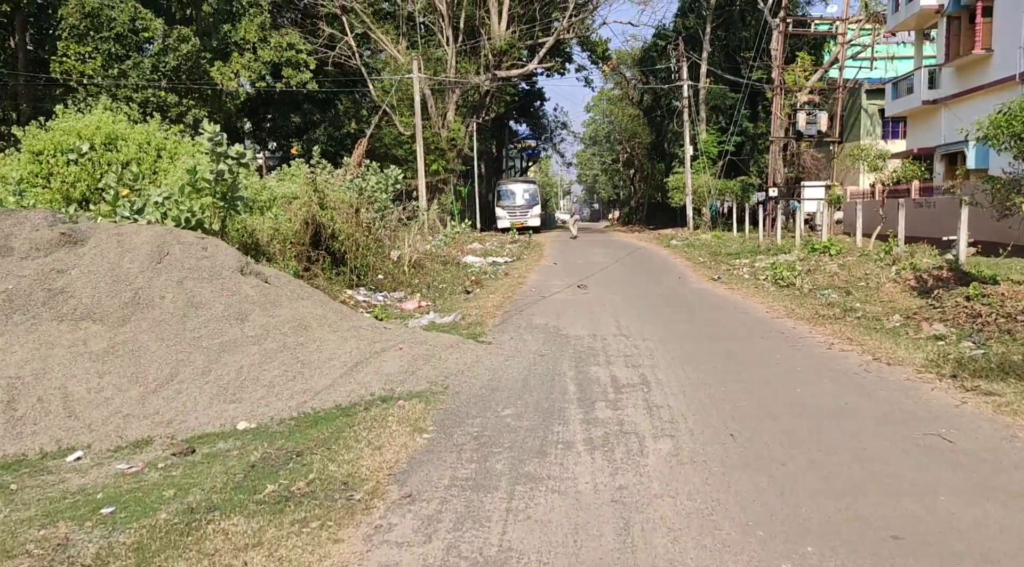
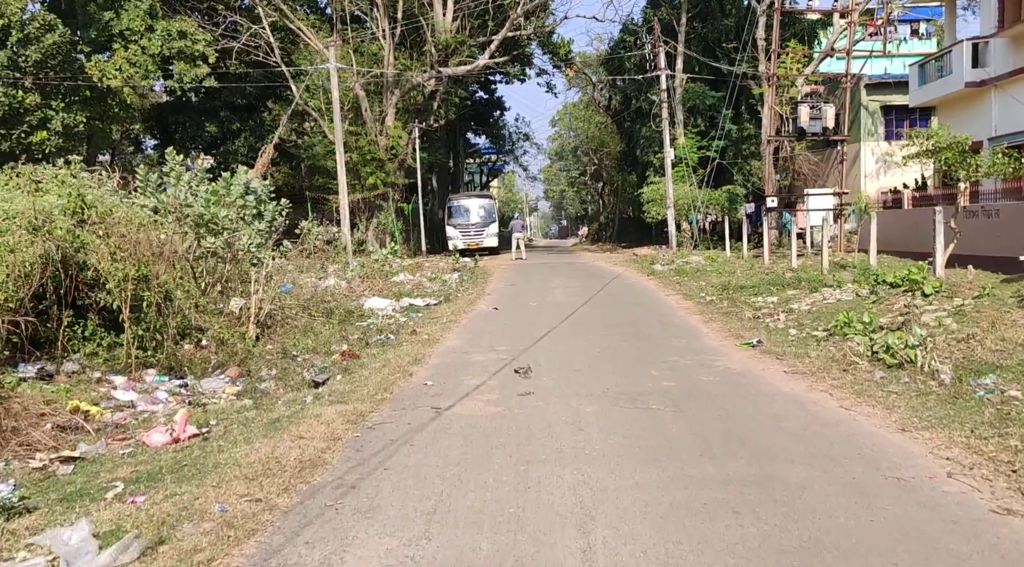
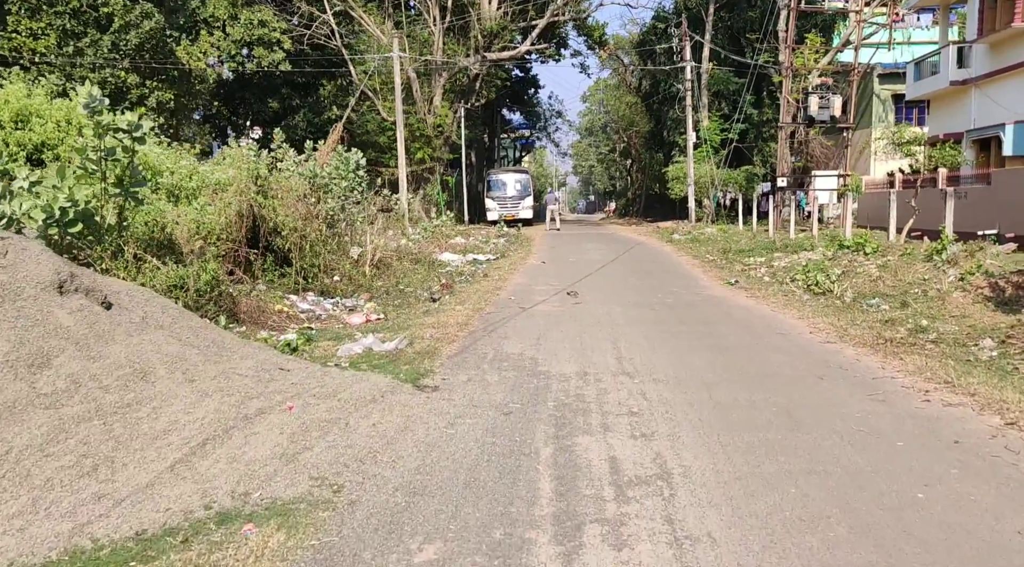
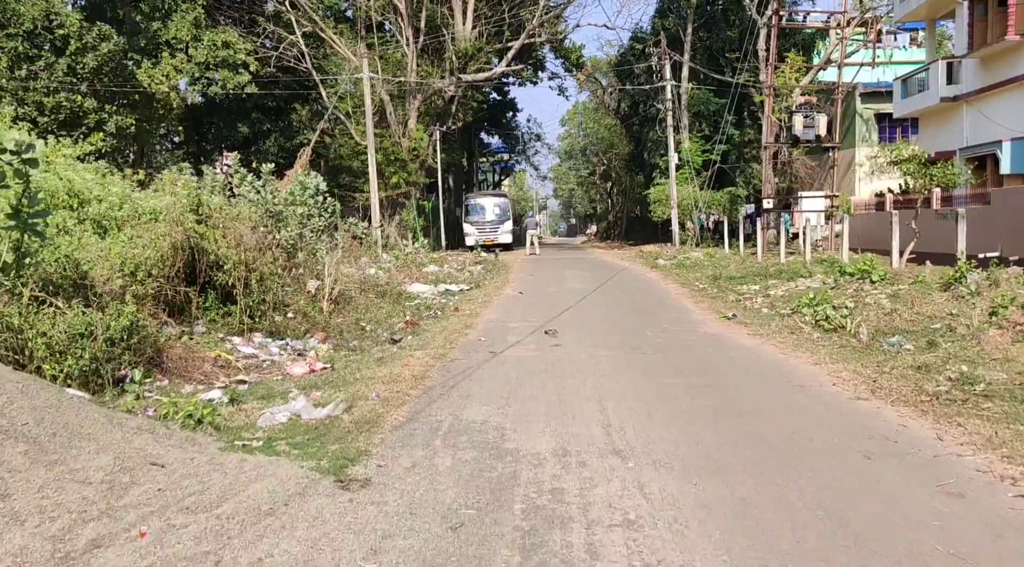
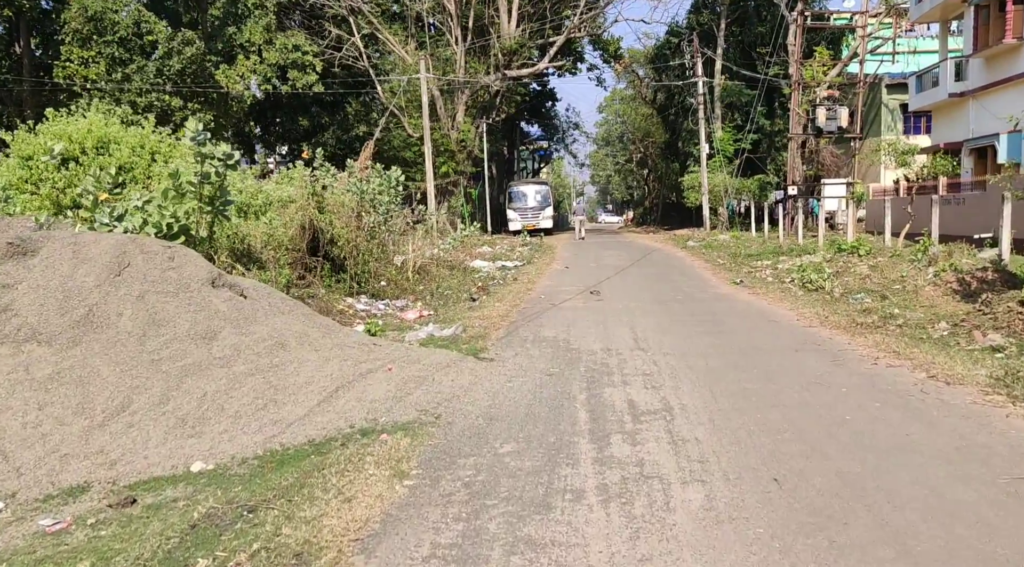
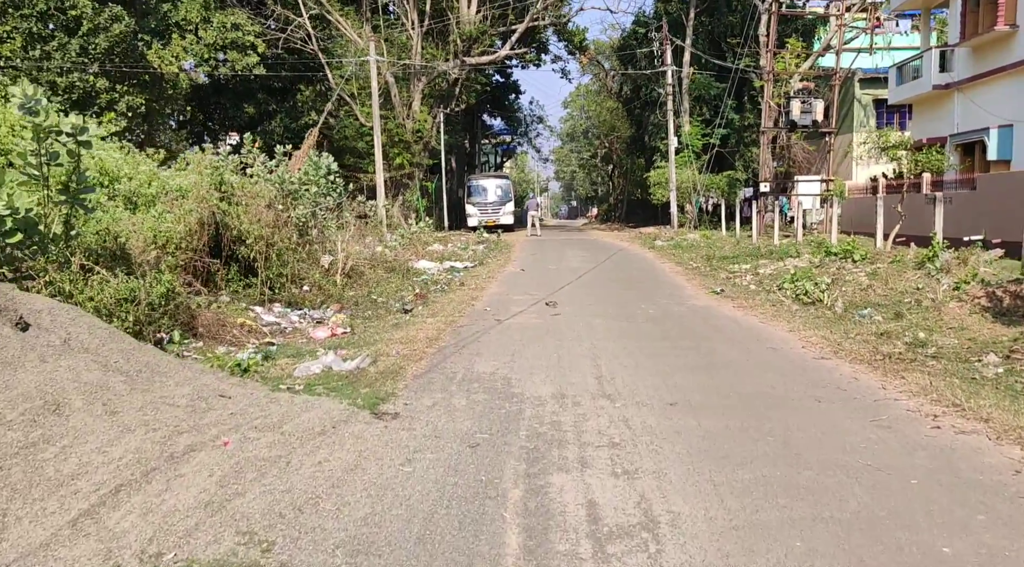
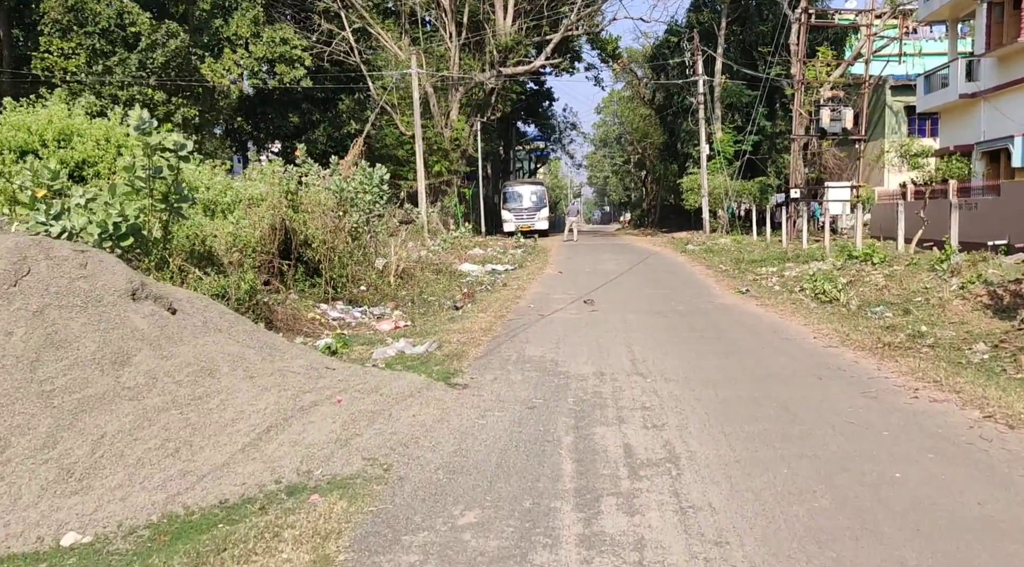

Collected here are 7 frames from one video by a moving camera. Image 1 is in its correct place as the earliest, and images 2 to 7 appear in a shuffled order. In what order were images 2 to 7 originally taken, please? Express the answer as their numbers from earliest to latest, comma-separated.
5, 7, 3, 6, 4, 2
